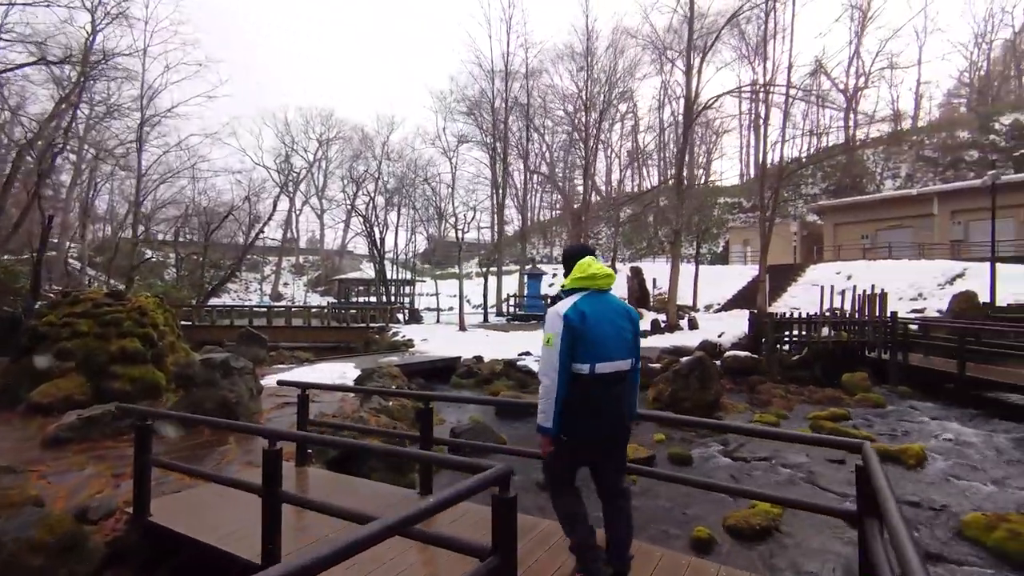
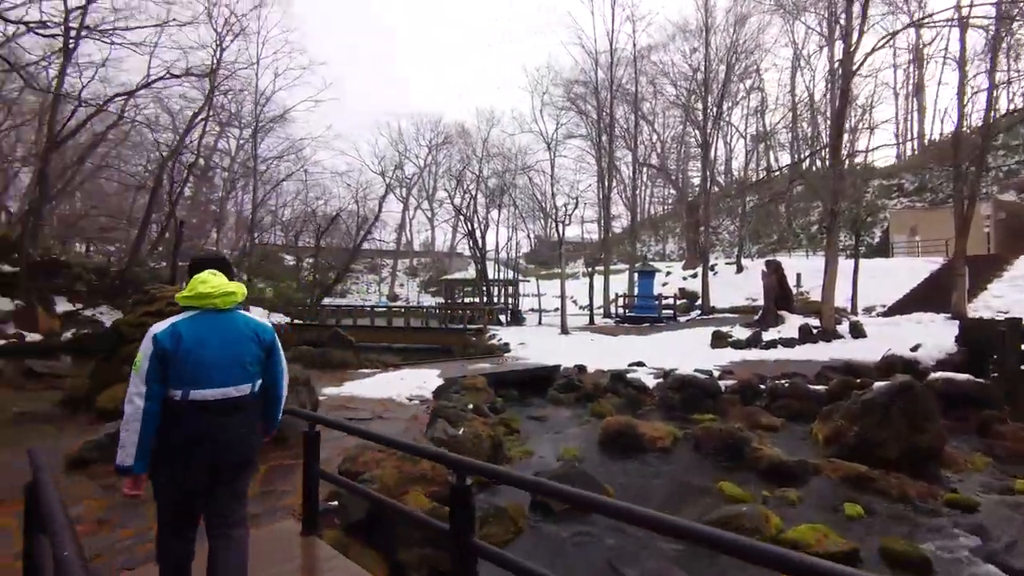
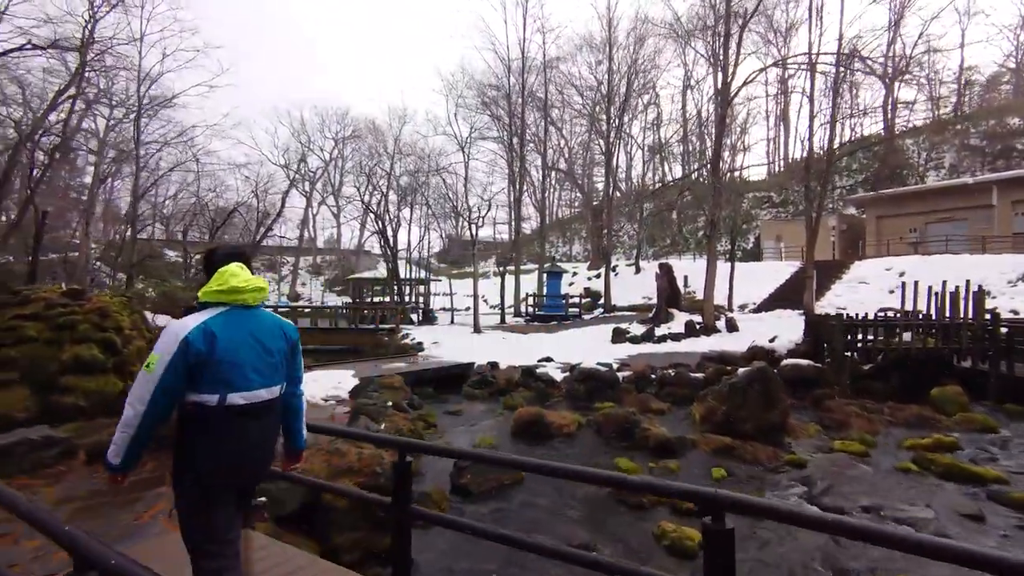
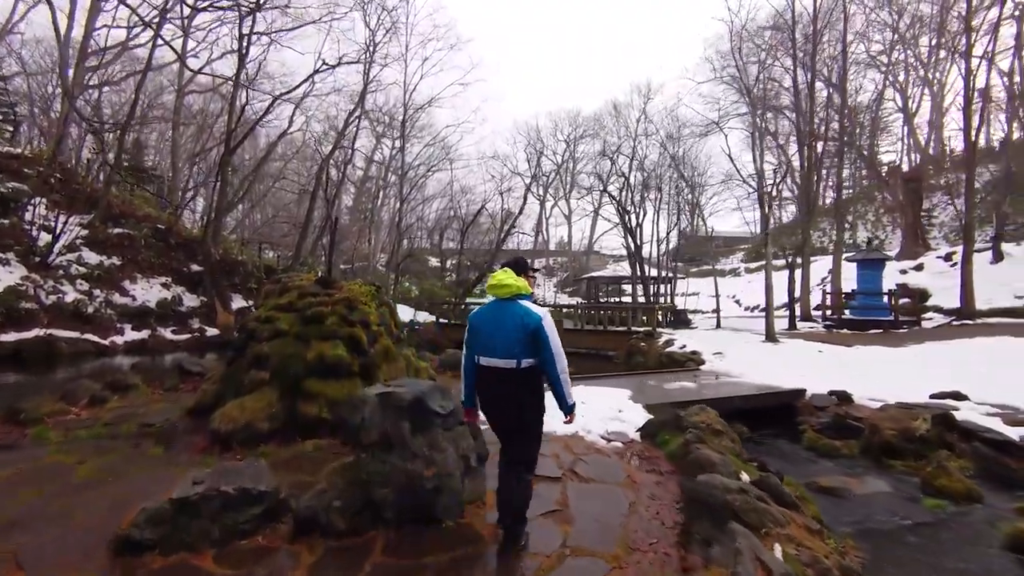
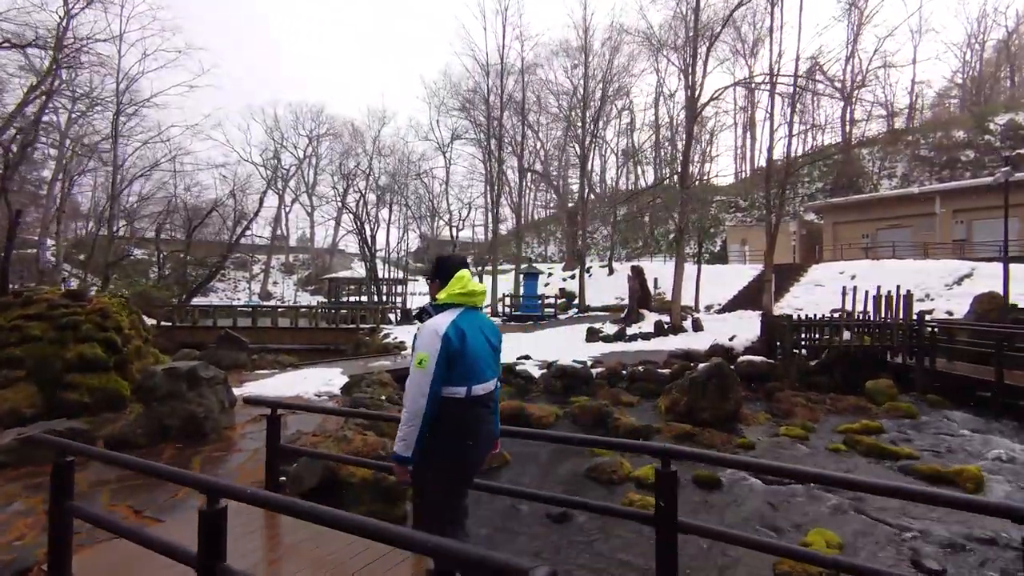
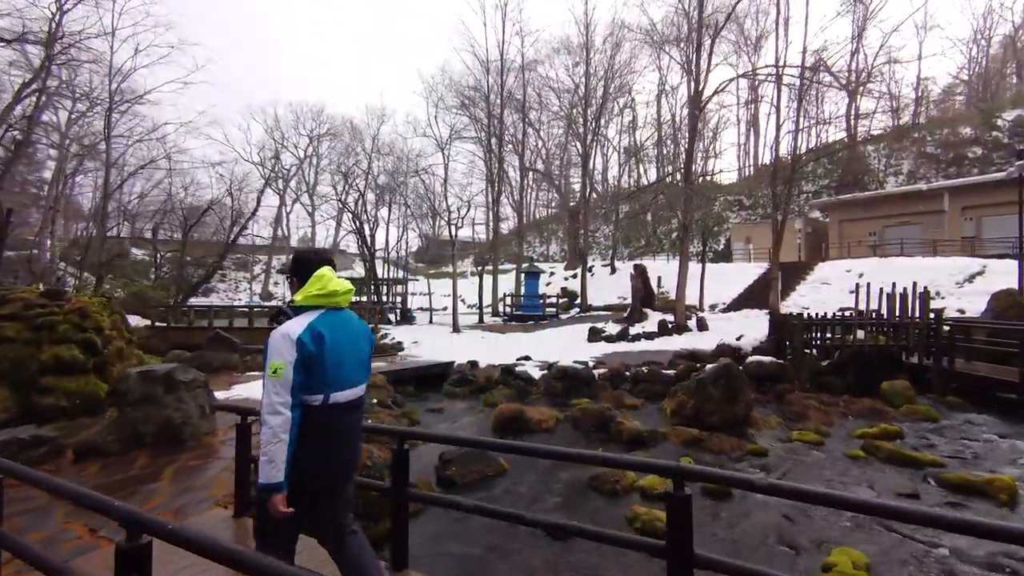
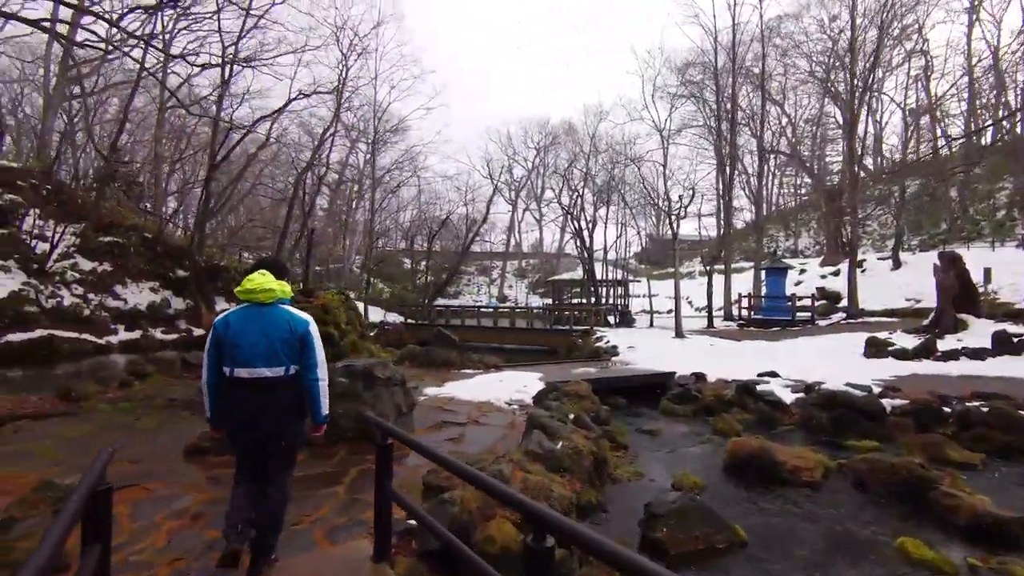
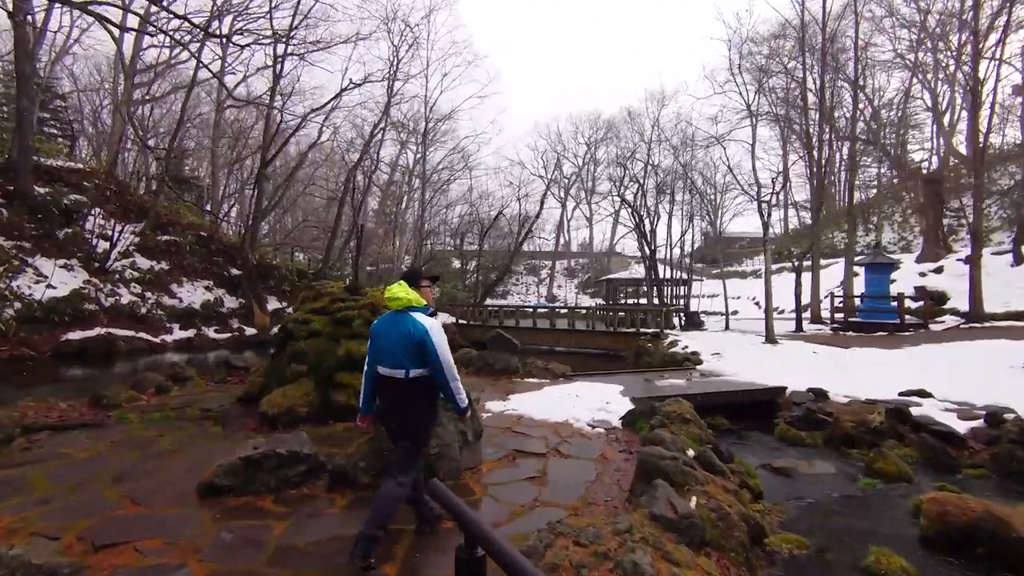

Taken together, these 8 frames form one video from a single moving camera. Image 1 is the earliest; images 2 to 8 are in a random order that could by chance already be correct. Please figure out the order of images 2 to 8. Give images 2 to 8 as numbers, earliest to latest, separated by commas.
5, 6, 3, 2, 7, 8, 4
